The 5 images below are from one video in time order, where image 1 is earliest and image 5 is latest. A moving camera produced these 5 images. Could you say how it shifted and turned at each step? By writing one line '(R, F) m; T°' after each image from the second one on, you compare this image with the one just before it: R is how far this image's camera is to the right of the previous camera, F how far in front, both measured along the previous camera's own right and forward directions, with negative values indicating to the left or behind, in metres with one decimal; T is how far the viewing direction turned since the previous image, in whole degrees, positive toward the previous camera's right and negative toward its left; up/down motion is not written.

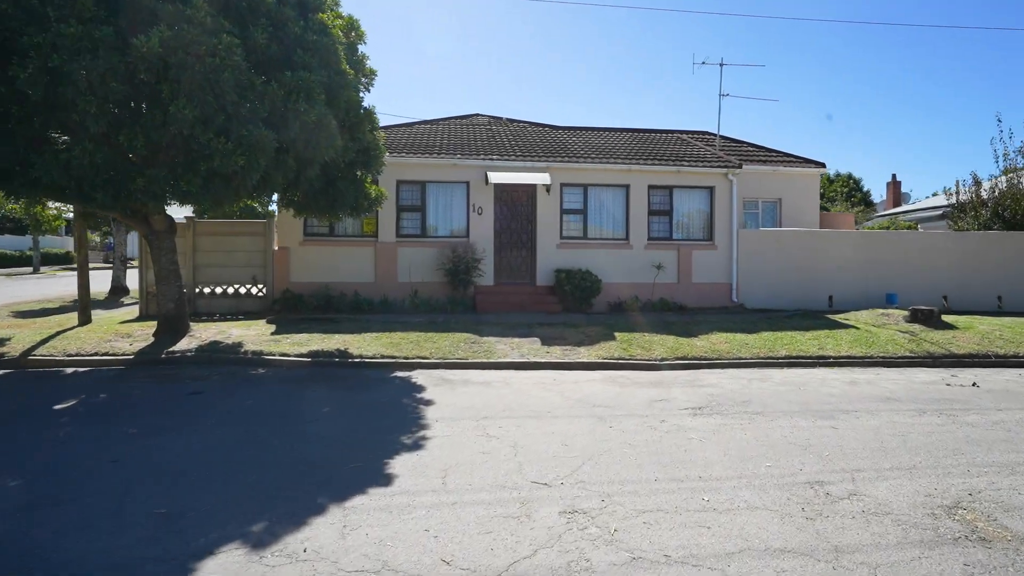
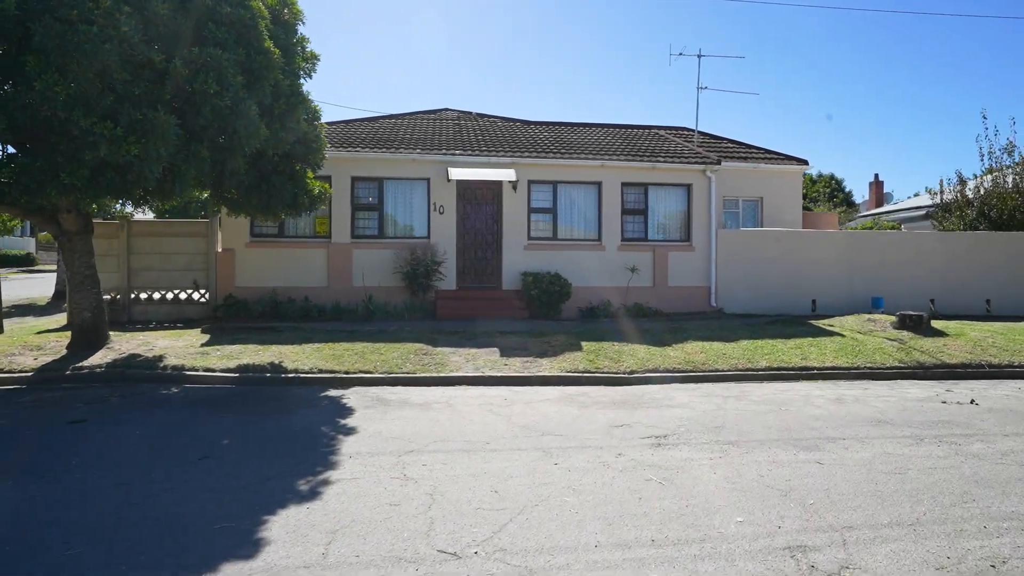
(+0.6, +1.1) m; +1°
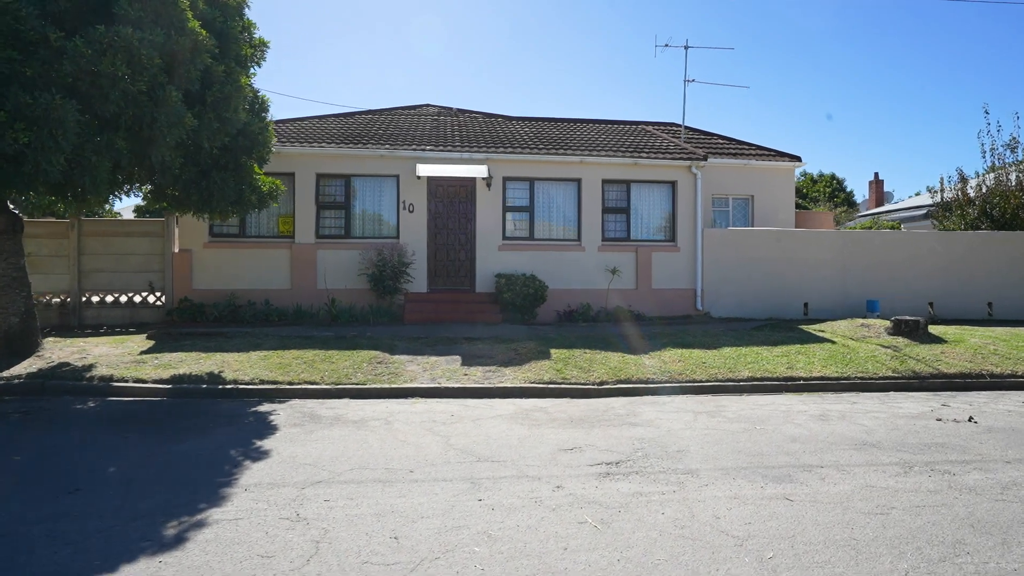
(+0.8, +0.8) m; 0°
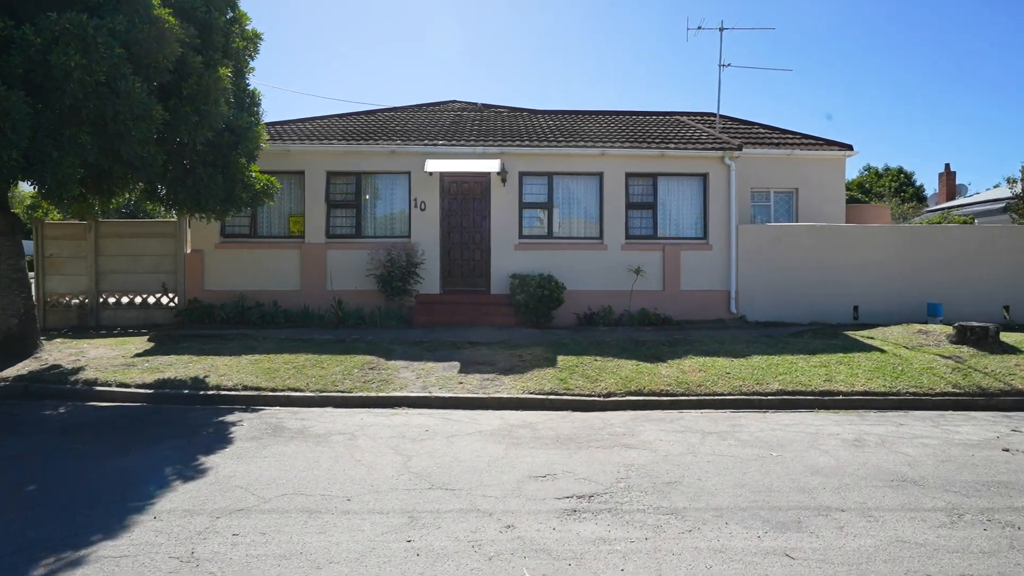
(+0.9, +0.9) m; -5°
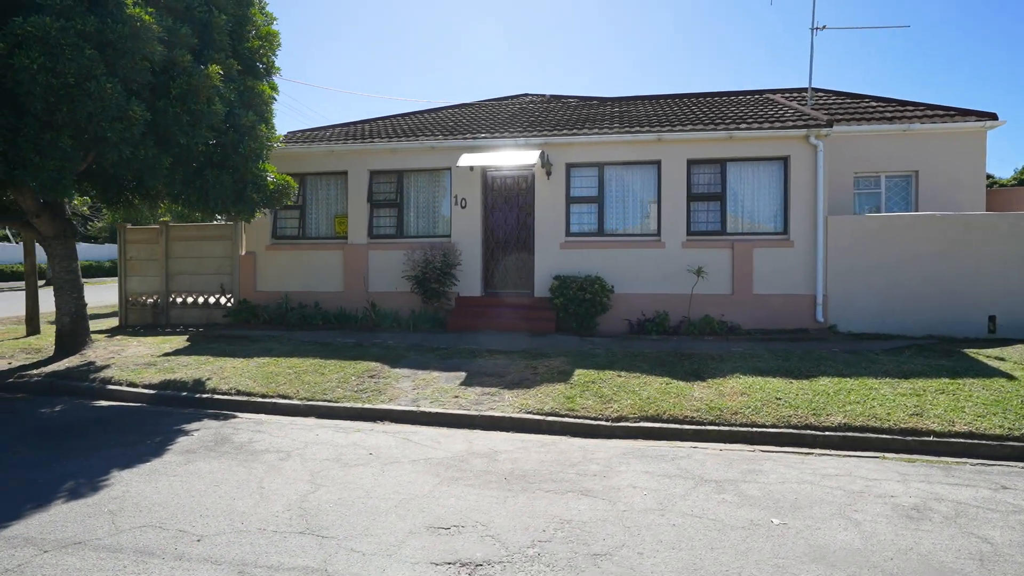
(+1.7, +1.3) m; -12°
